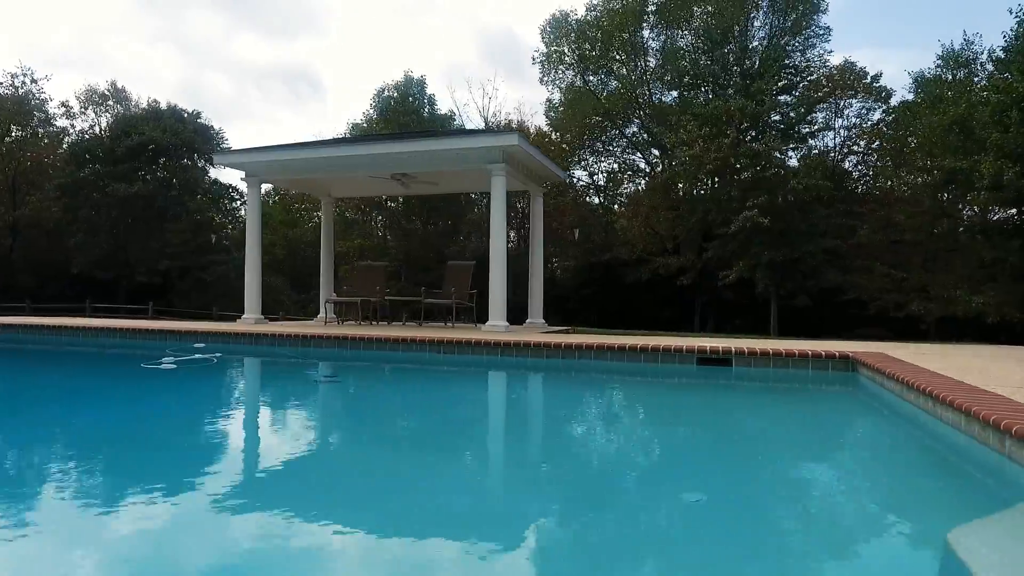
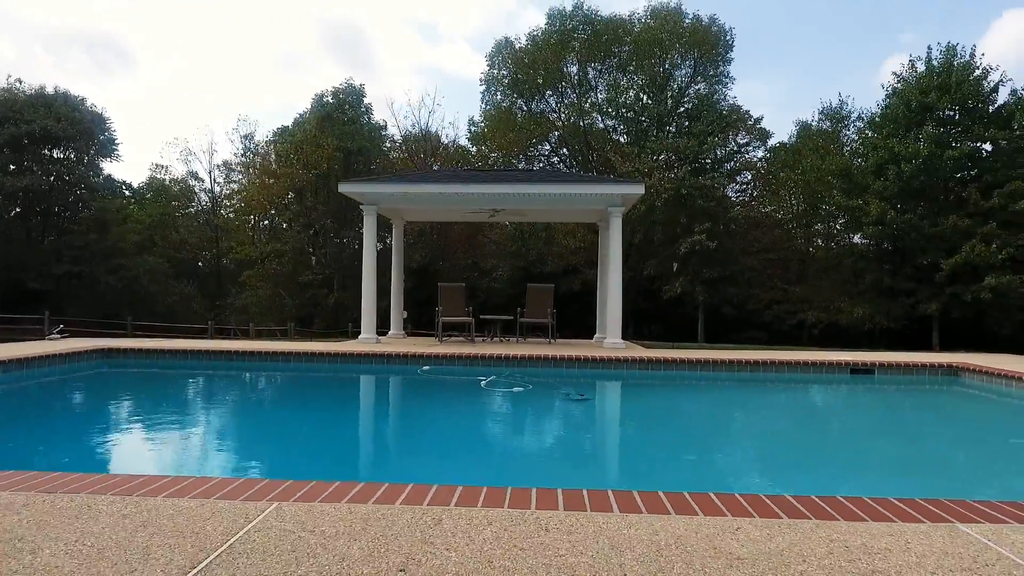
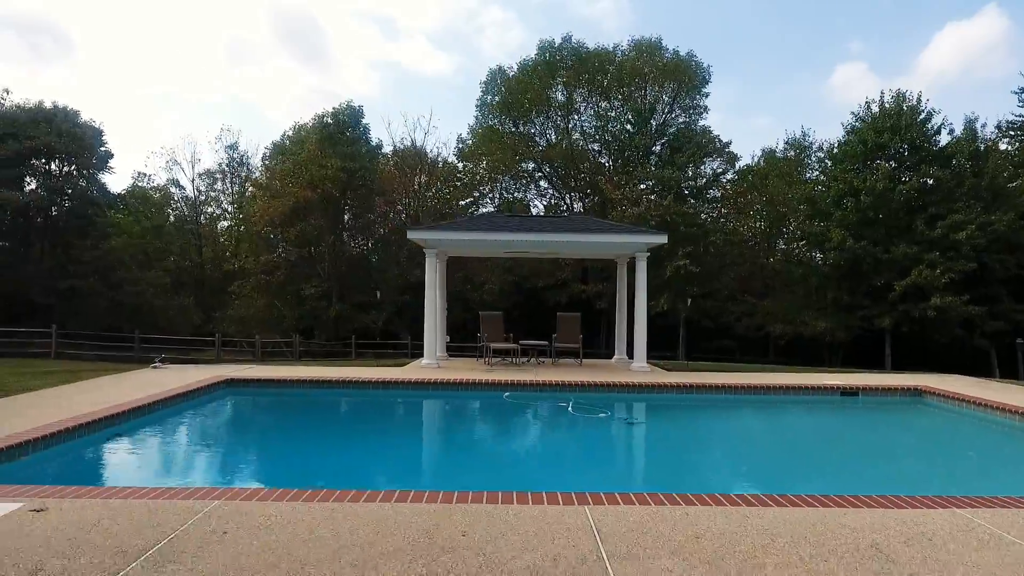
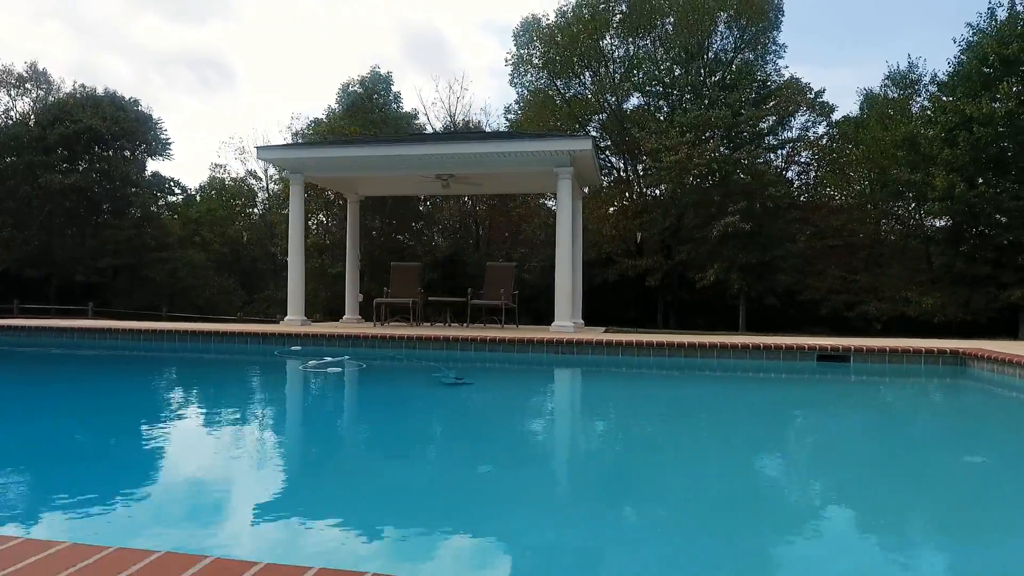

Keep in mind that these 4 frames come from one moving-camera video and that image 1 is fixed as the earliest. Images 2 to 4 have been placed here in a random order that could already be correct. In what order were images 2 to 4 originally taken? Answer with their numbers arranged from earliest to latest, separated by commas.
4, 2, 3
